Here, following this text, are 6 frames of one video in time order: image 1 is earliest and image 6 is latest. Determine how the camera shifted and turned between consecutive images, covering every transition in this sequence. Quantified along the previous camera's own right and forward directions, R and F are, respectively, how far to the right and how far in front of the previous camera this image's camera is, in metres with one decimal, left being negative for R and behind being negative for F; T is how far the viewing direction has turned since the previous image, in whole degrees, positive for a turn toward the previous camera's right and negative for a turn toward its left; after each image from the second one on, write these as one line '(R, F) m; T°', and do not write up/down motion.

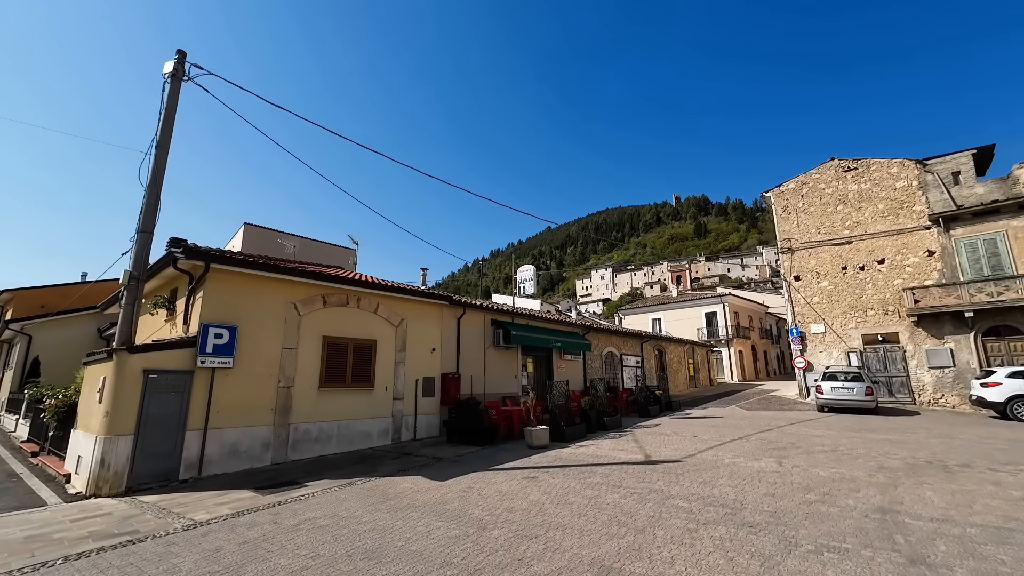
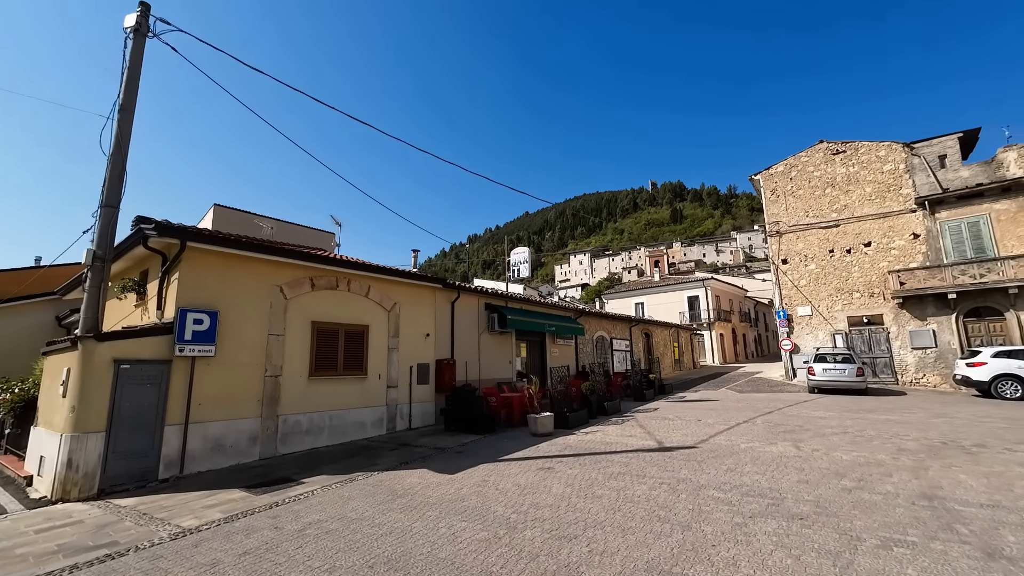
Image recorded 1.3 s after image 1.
(-0.5, +0.5) m; +3°
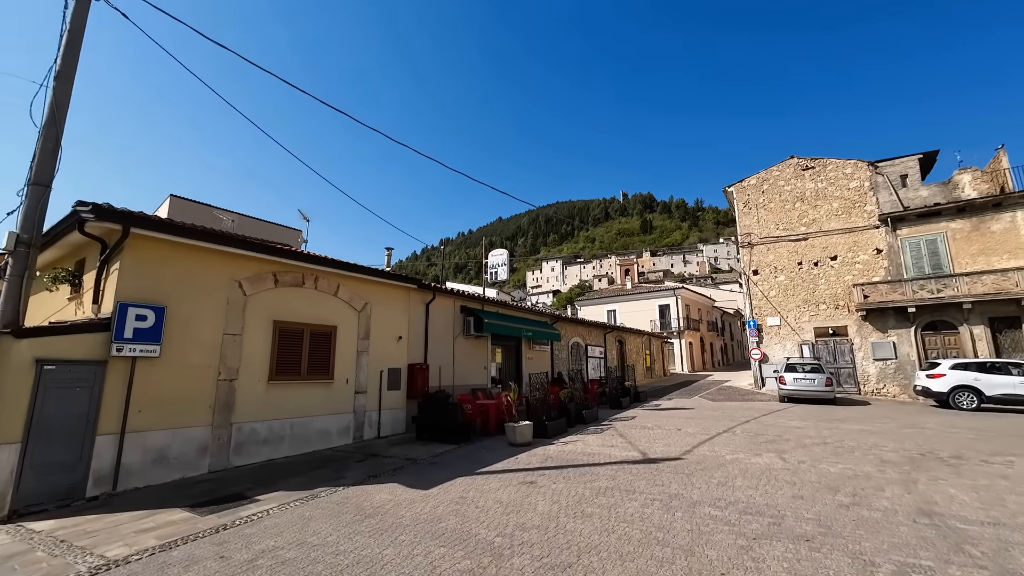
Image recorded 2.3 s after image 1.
(-0.2, +0.4) m; +4°
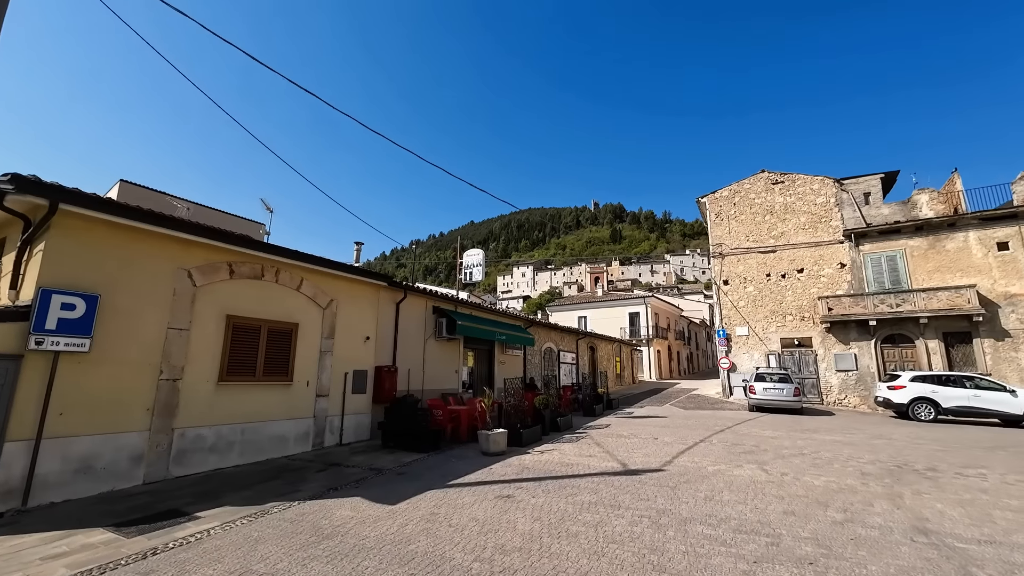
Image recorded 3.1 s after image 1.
(-0.1, +0.4) m; +4°
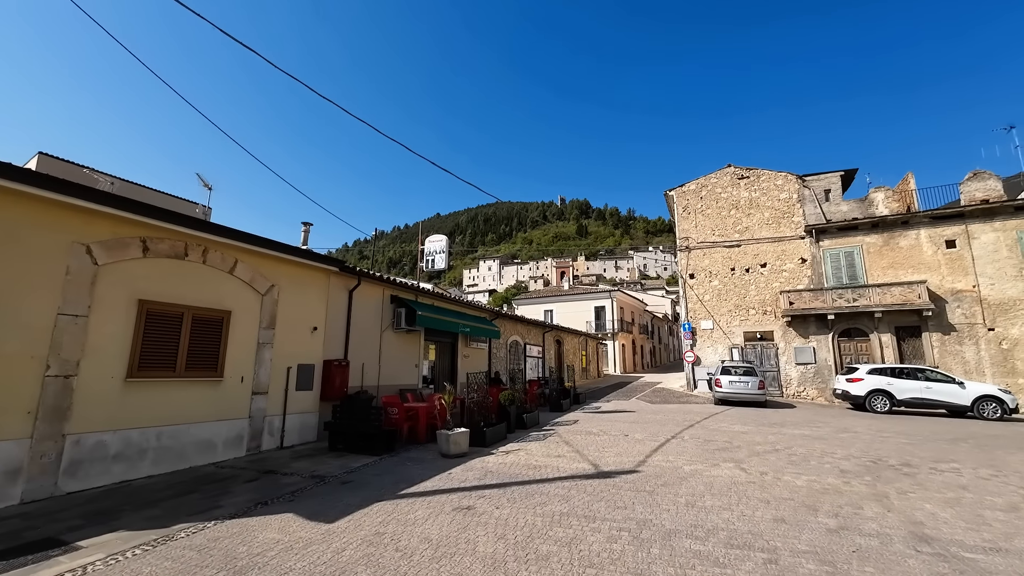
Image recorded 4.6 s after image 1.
(0.0, +0.7) m; +5°
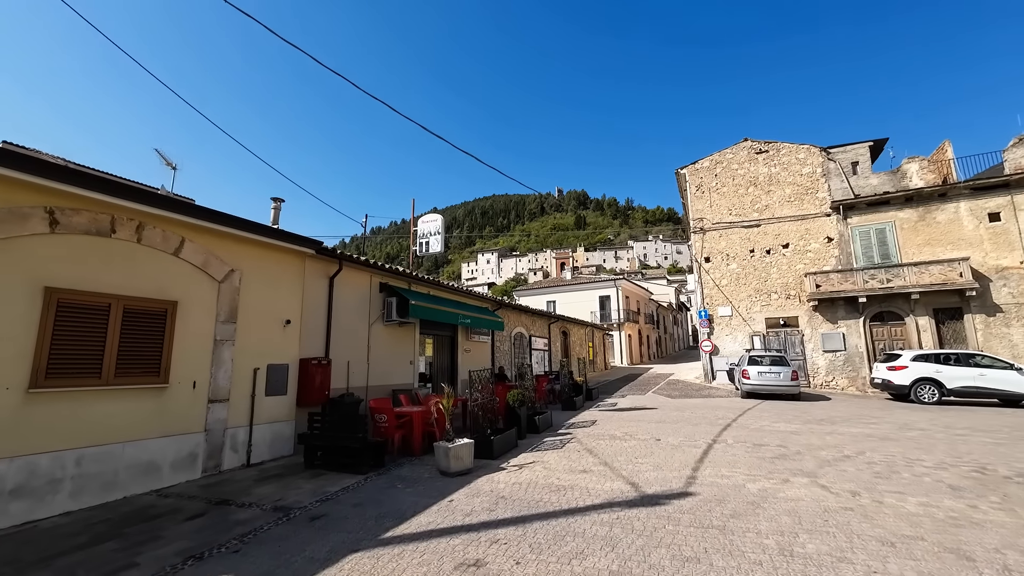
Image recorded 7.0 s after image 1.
(-0.2, +1.3) m; 0°
